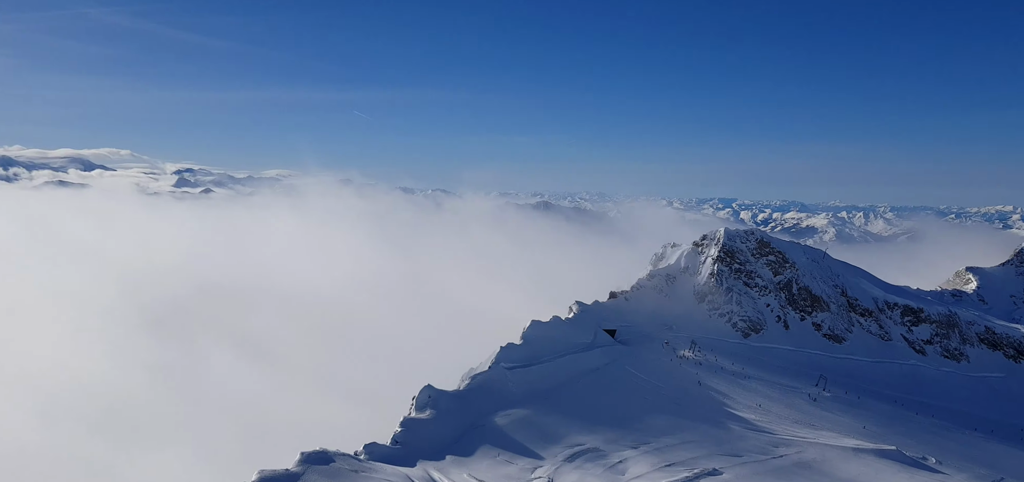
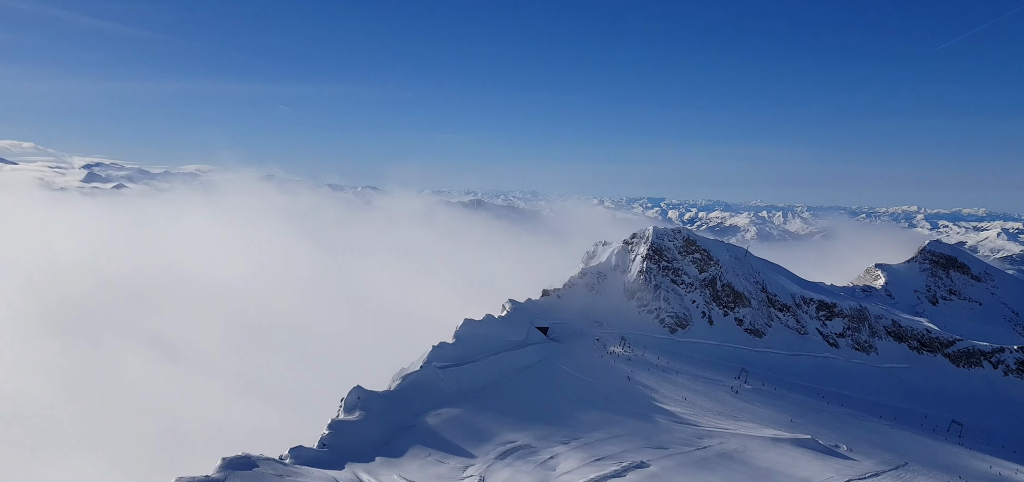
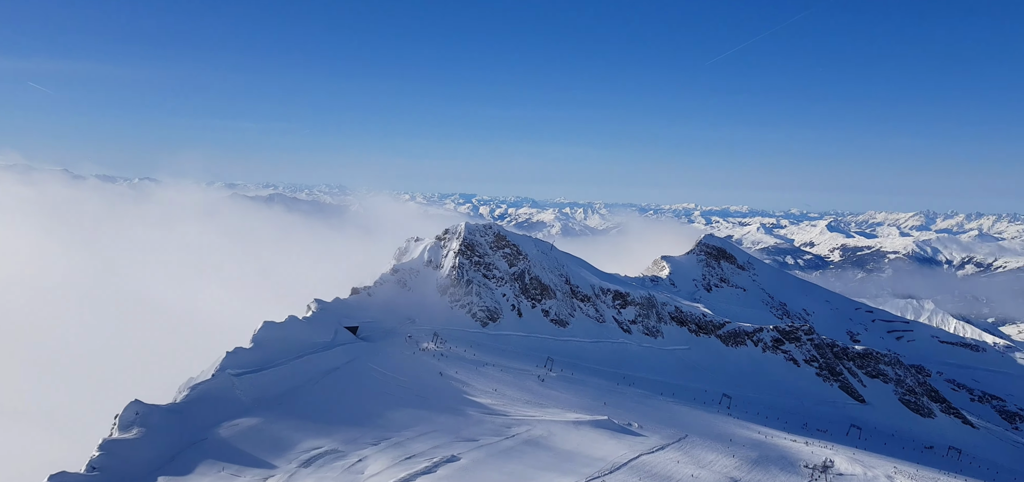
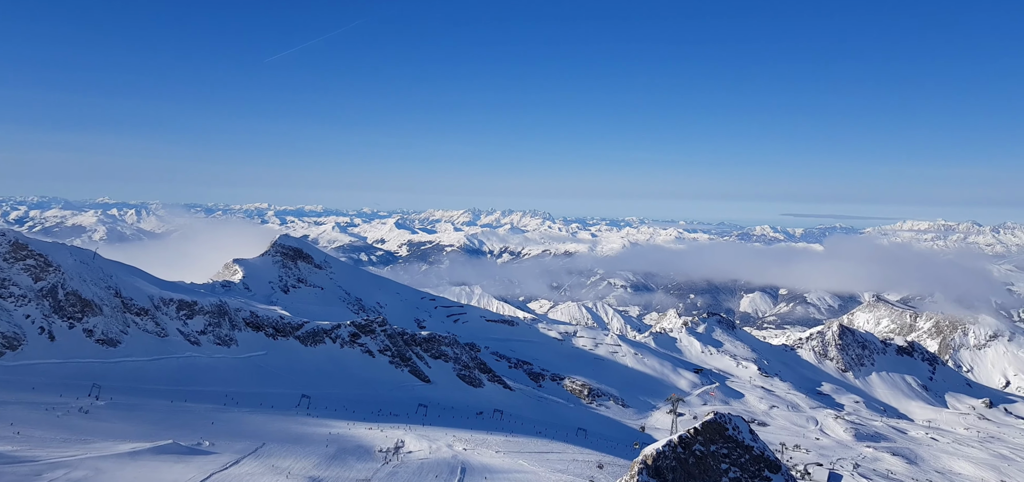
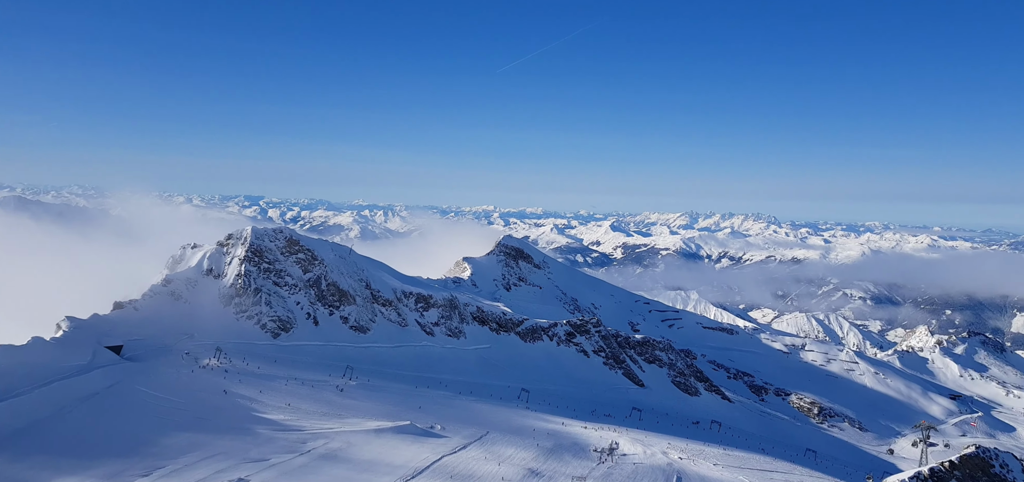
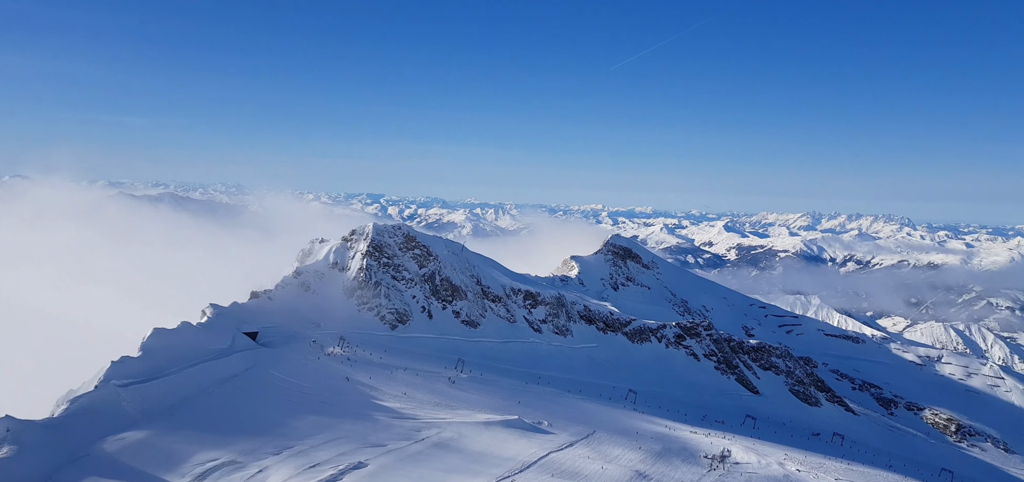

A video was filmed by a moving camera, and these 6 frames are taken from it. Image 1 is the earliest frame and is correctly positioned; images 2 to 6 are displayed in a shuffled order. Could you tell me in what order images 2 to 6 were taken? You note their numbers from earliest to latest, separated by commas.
2, 3, 6, 5, 4
